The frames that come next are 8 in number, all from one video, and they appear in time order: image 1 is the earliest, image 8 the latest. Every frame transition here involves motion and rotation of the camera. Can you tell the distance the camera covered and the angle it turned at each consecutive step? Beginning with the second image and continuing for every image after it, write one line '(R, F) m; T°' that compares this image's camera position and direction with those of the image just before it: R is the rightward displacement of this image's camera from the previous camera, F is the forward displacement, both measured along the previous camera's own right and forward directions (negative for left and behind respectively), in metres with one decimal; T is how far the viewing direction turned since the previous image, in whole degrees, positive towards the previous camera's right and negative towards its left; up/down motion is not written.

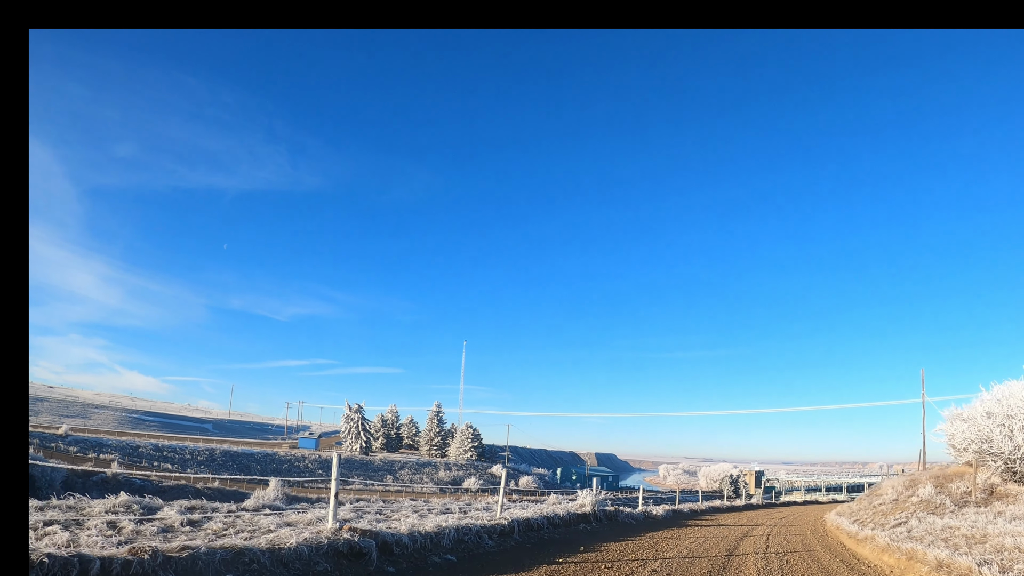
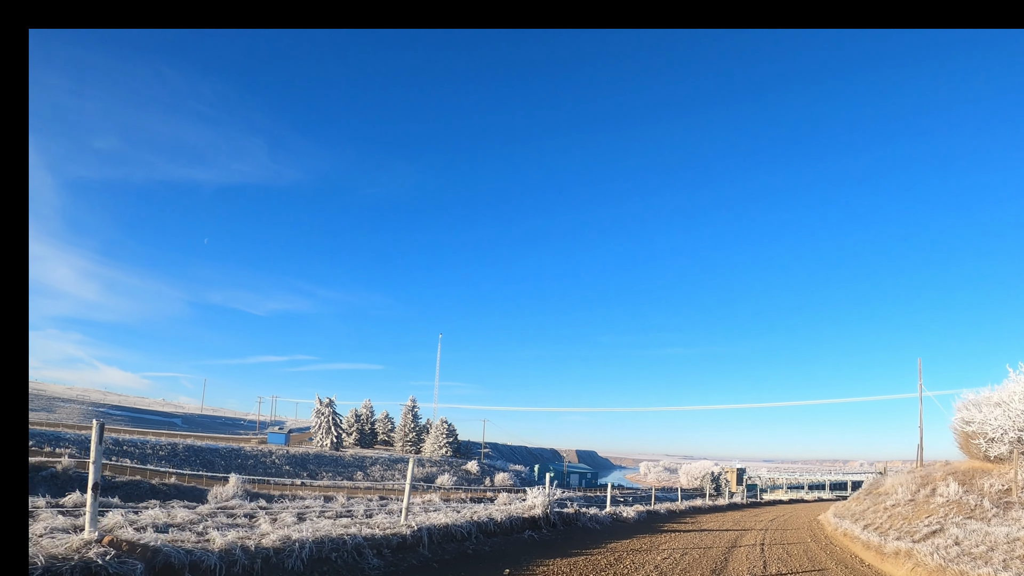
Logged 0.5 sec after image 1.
(+0.7, +2.1) m; +2°
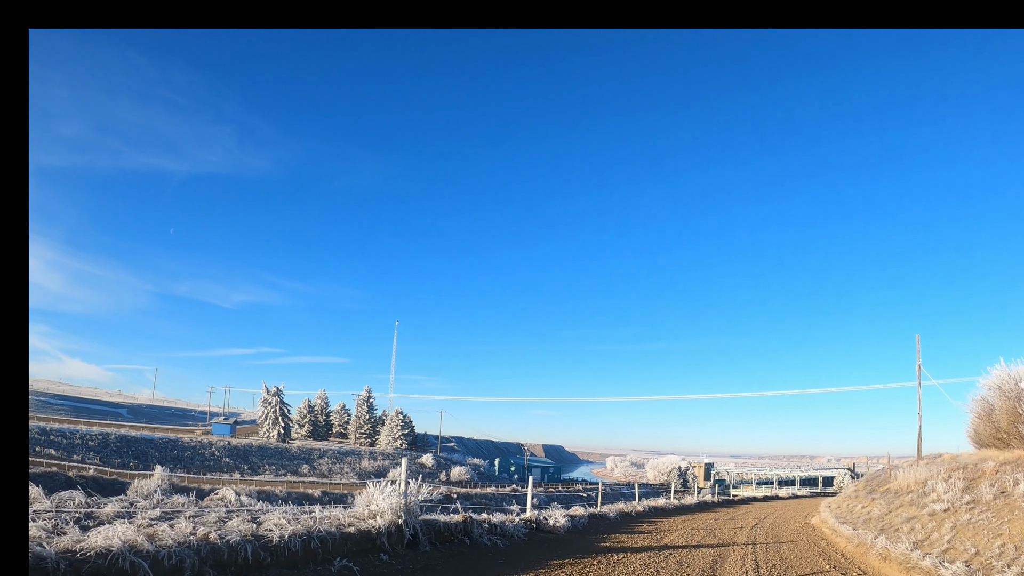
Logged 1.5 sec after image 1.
(+1.2, +3.4) m; +3°
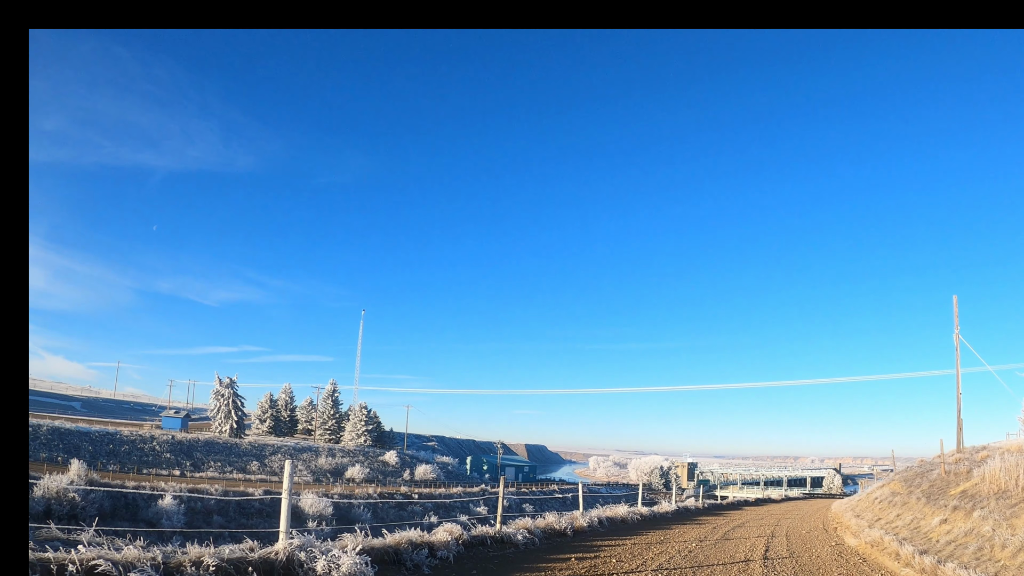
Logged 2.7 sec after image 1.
(+1.4, +4.0) m; +1°
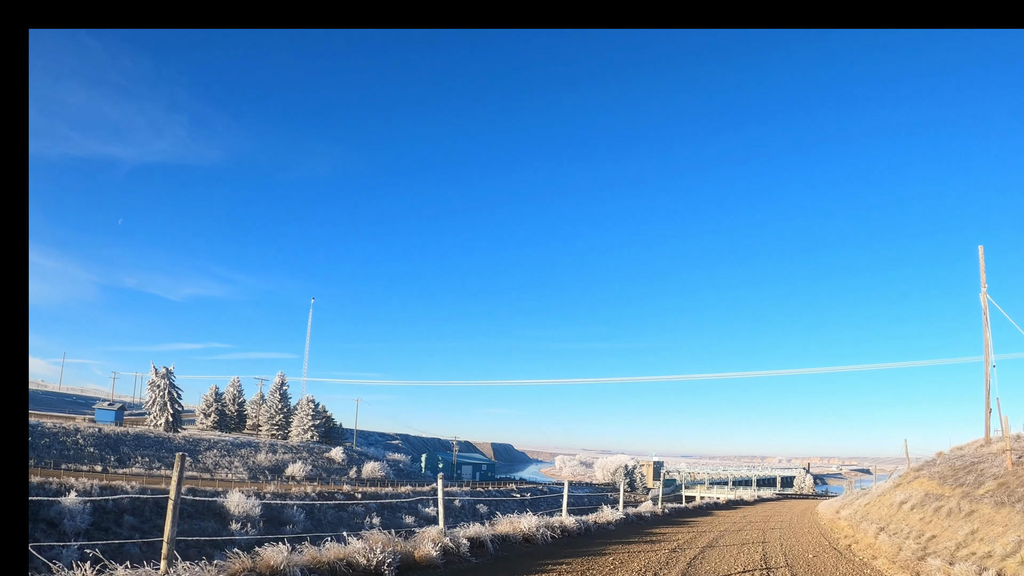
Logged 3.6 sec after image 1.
(+1.1, +3.1) m; +3°
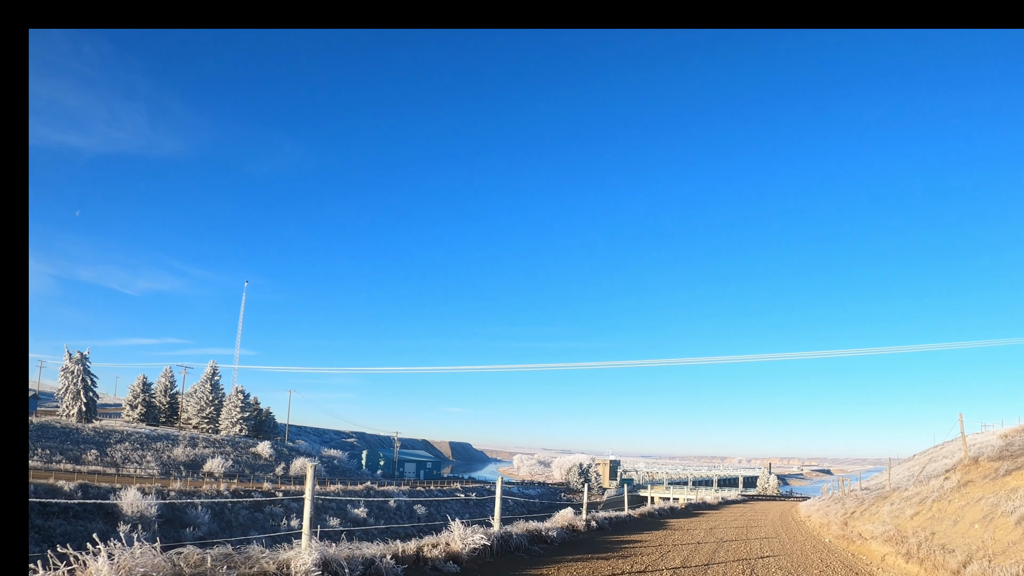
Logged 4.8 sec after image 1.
(+1.3, +3.5) m; +3°
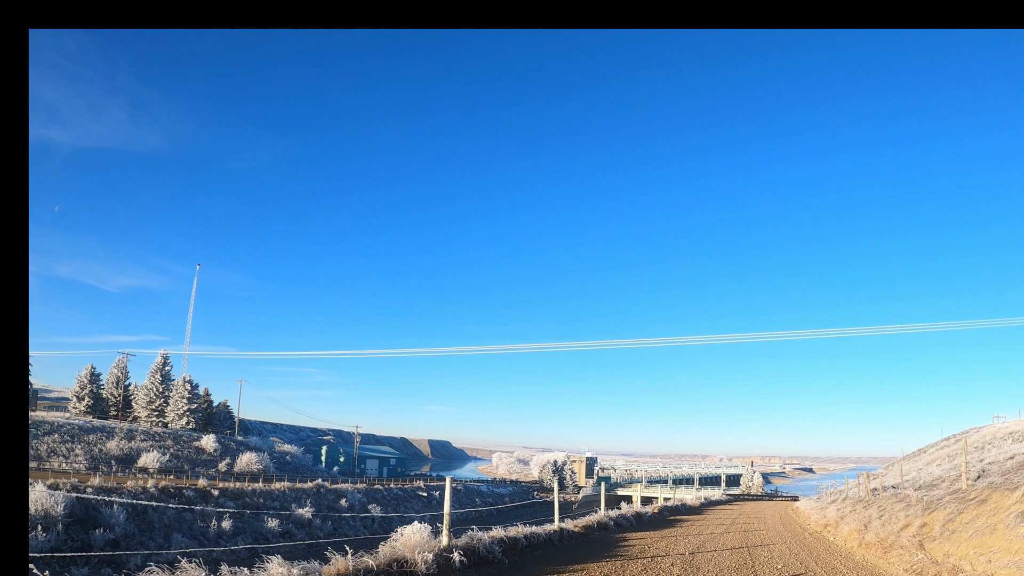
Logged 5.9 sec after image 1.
(+1.1, +3.1) m; +1°
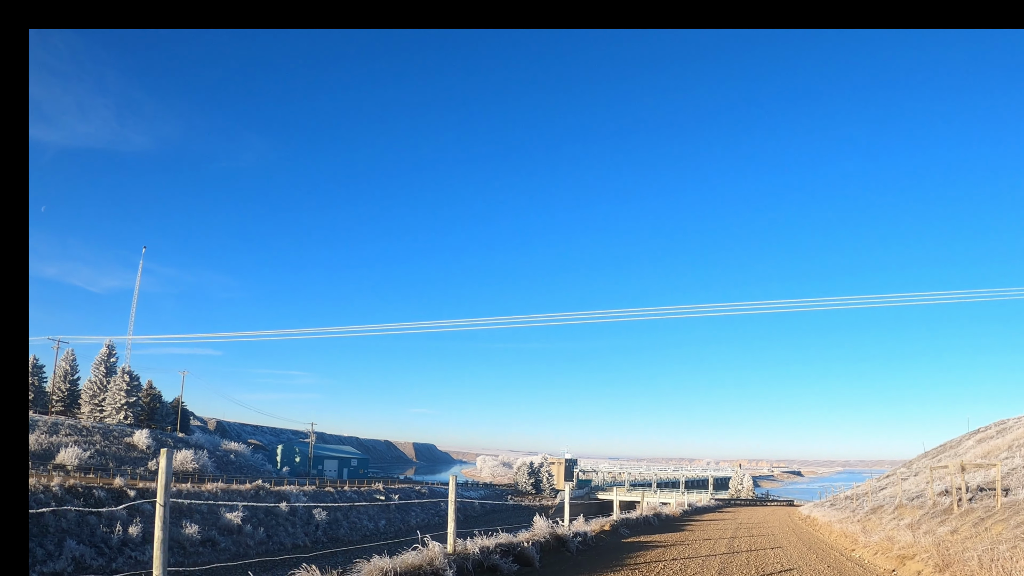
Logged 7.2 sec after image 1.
(+1.3, +3.7) m; +1°
